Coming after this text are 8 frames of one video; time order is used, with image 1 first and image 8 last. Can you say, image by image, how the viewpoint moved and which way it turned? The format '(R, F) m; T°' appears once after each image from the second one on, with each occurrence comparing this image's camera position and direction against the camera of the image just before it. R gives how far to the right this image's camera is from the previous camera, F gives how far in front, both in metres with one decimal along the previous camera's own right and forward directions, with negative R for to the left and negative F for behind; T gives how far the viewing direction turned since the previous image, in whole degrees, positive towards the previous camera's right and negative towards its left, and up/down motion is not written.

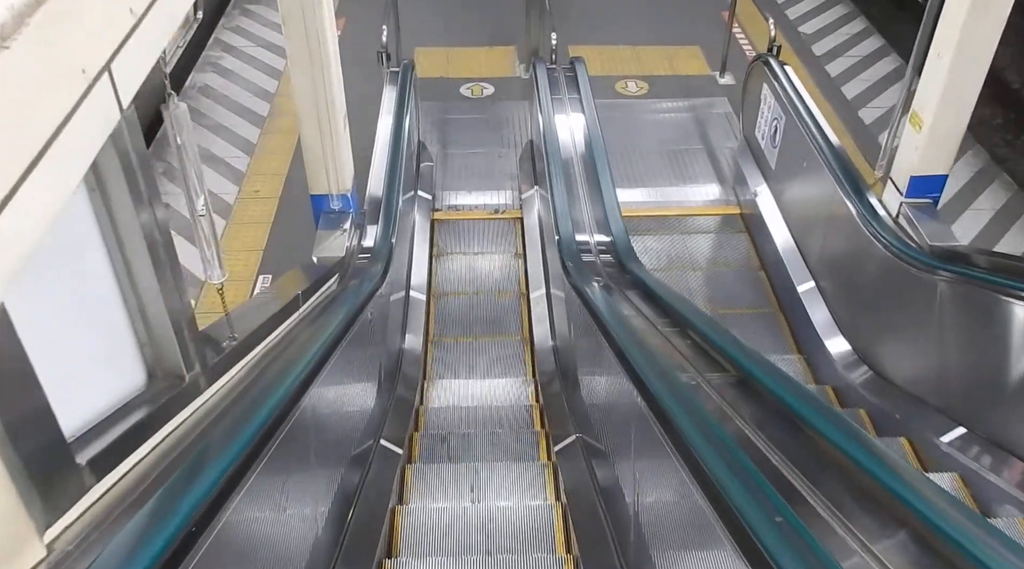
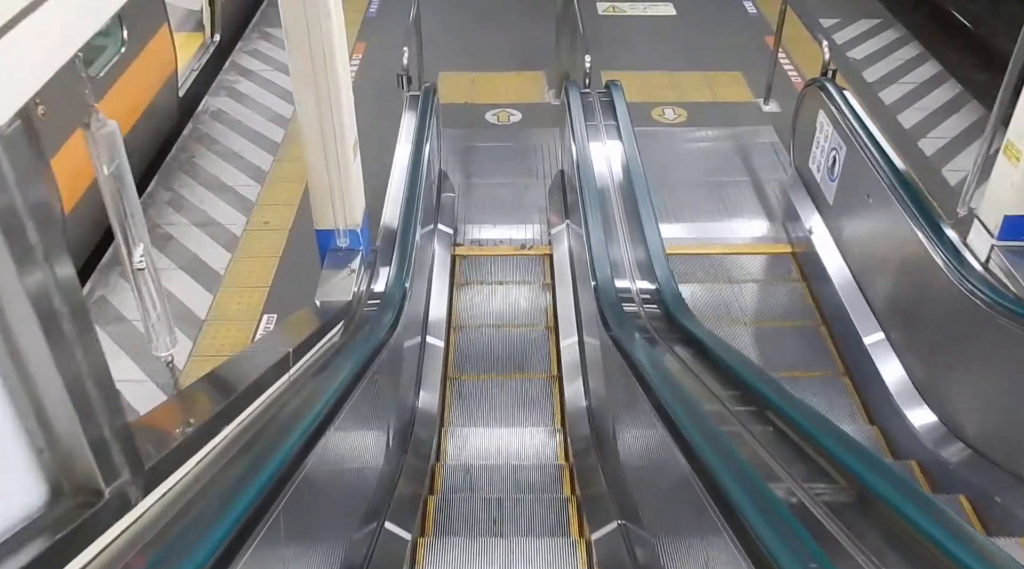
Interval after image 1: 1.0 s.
(0.0, +0.5) m; -2°
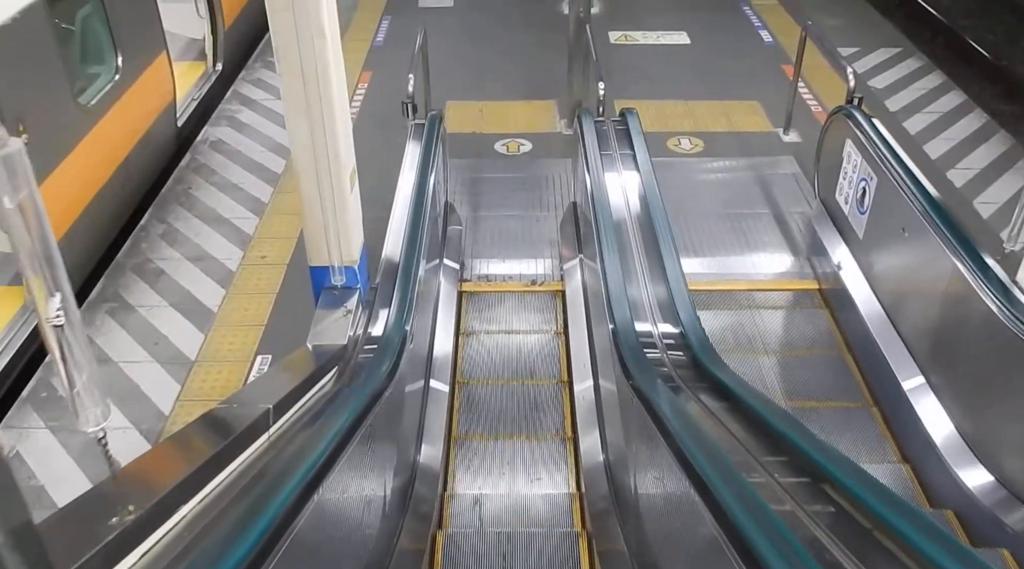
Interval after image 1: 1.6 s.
(0.0, +0.3) m; -1°
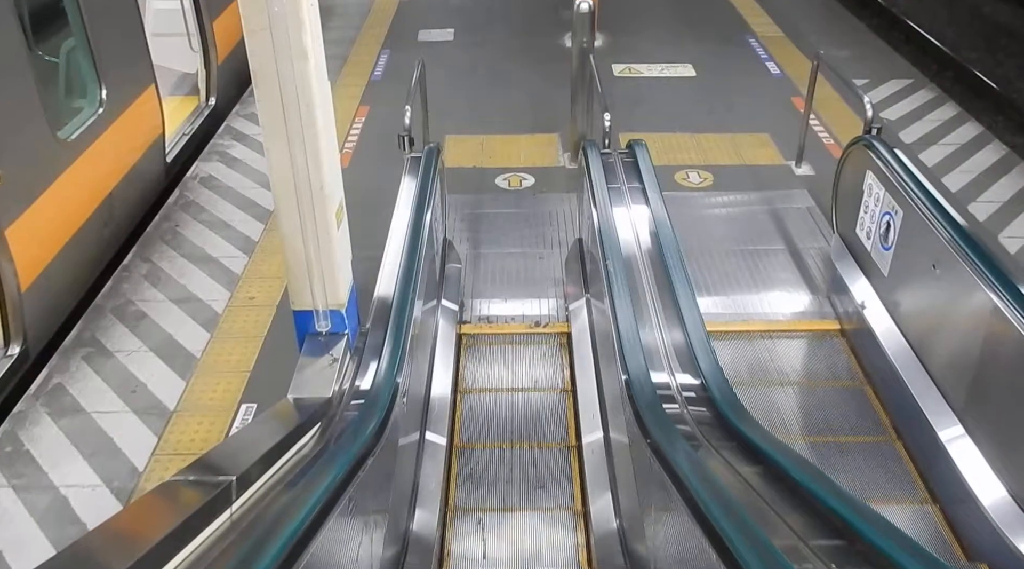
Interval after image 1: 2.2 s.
(0.0, +0.3) m; 0°
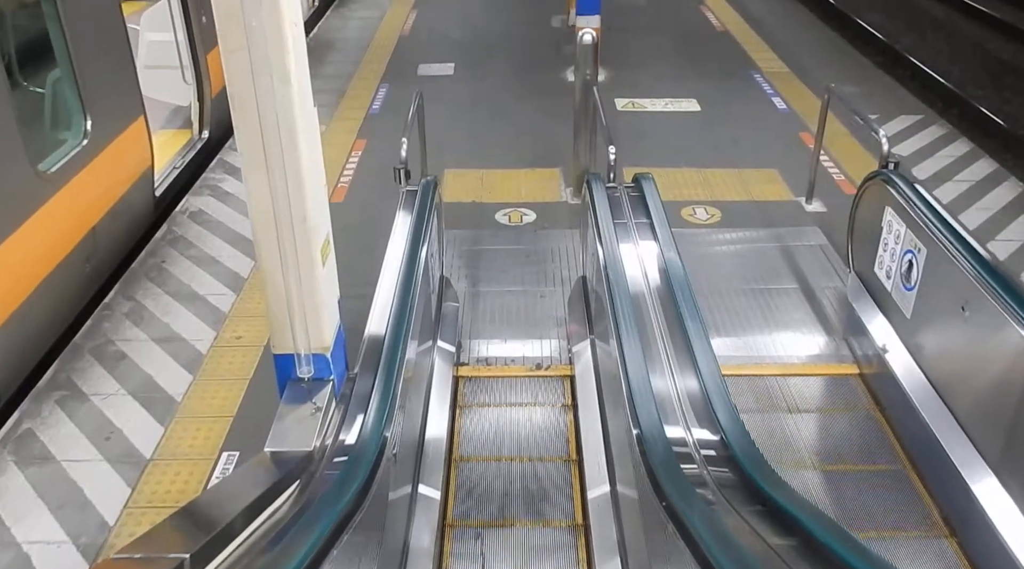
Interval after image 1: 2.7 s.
(0.0, +0.2) m; 0°
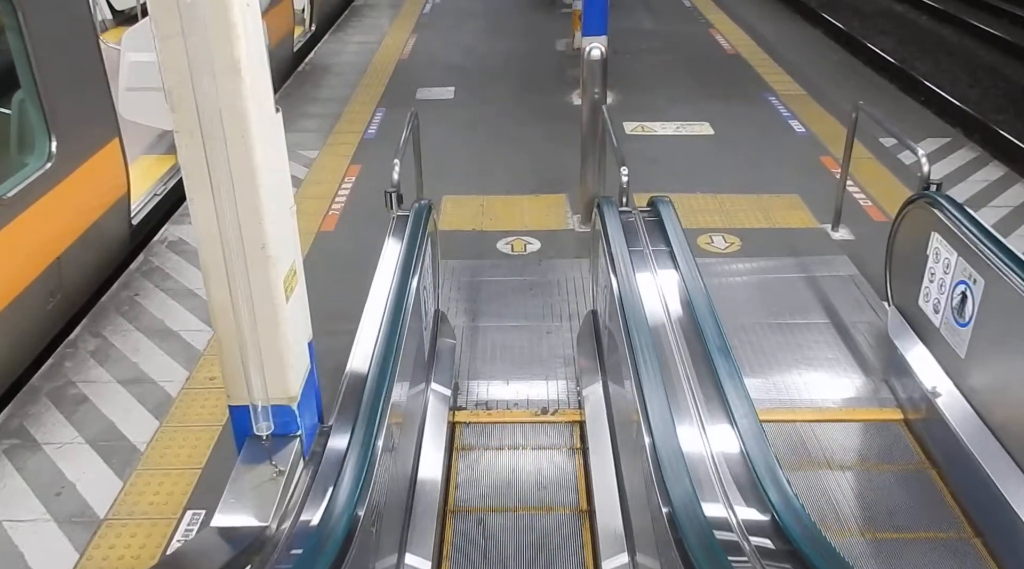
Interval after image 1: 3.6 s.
(0.0, +0.4) m; 0°
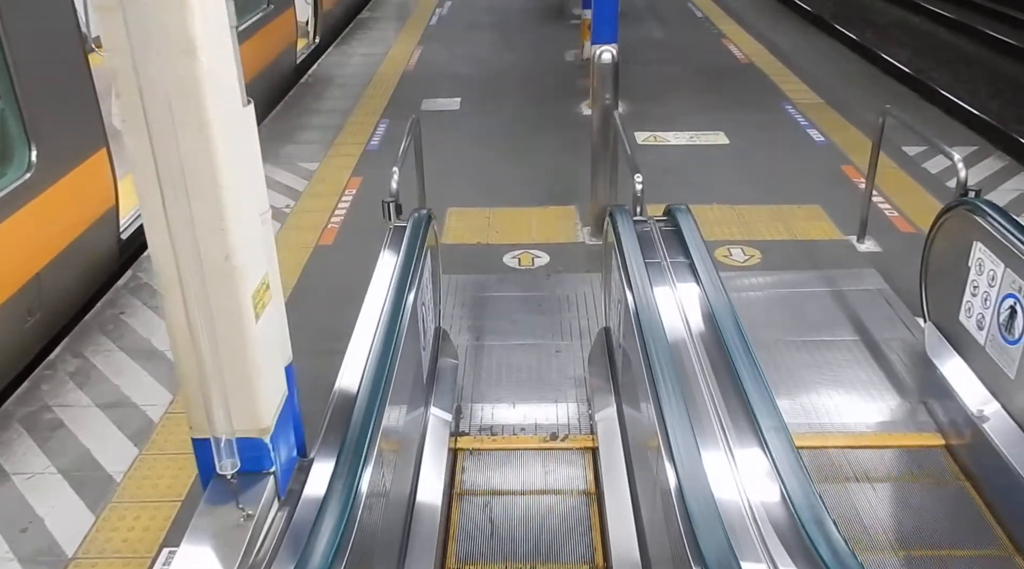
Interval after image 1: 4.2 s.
(0.0, +0.3) m; -1°
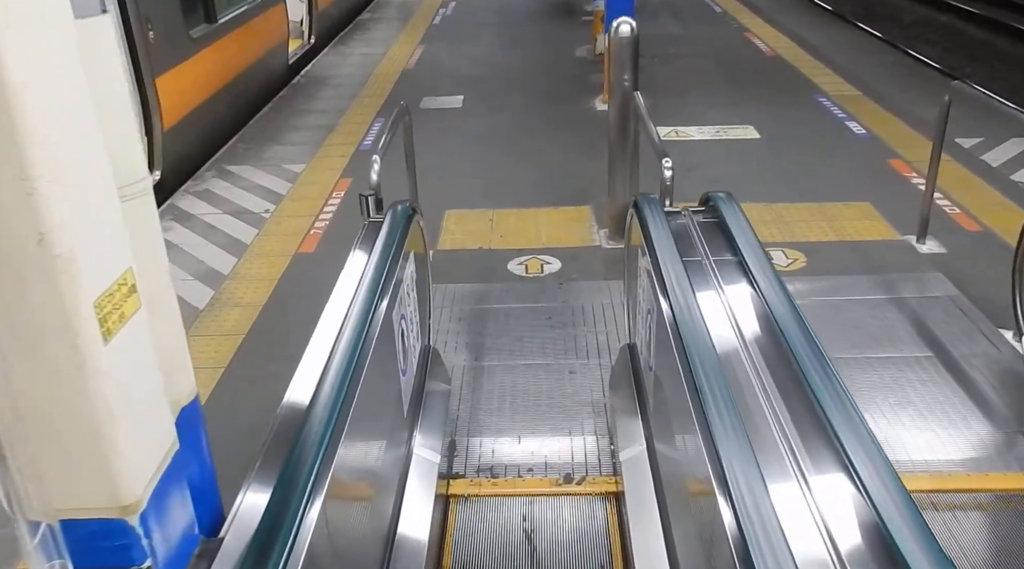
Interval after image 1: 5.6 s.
(0.0, +0.7) m; -1°
